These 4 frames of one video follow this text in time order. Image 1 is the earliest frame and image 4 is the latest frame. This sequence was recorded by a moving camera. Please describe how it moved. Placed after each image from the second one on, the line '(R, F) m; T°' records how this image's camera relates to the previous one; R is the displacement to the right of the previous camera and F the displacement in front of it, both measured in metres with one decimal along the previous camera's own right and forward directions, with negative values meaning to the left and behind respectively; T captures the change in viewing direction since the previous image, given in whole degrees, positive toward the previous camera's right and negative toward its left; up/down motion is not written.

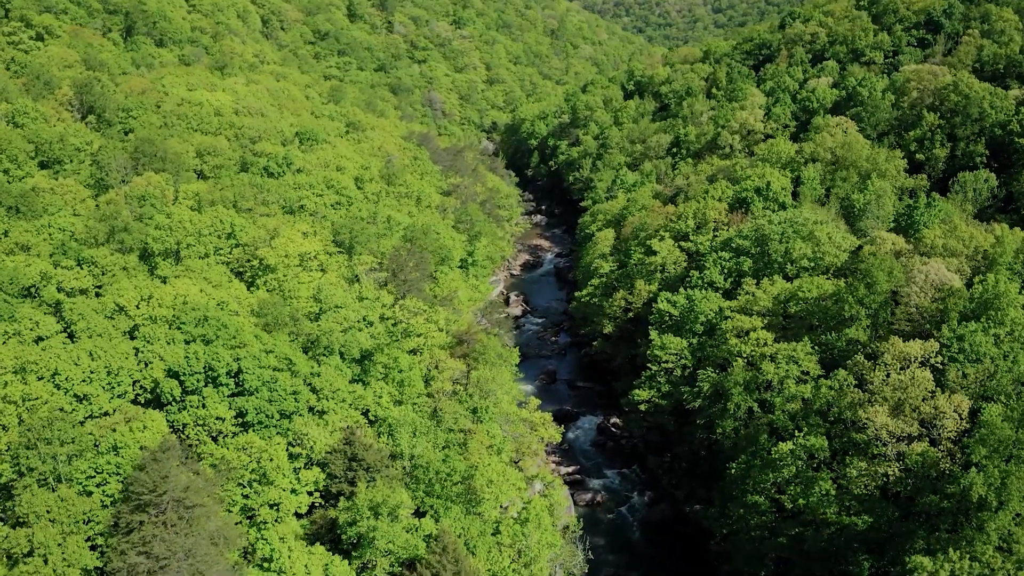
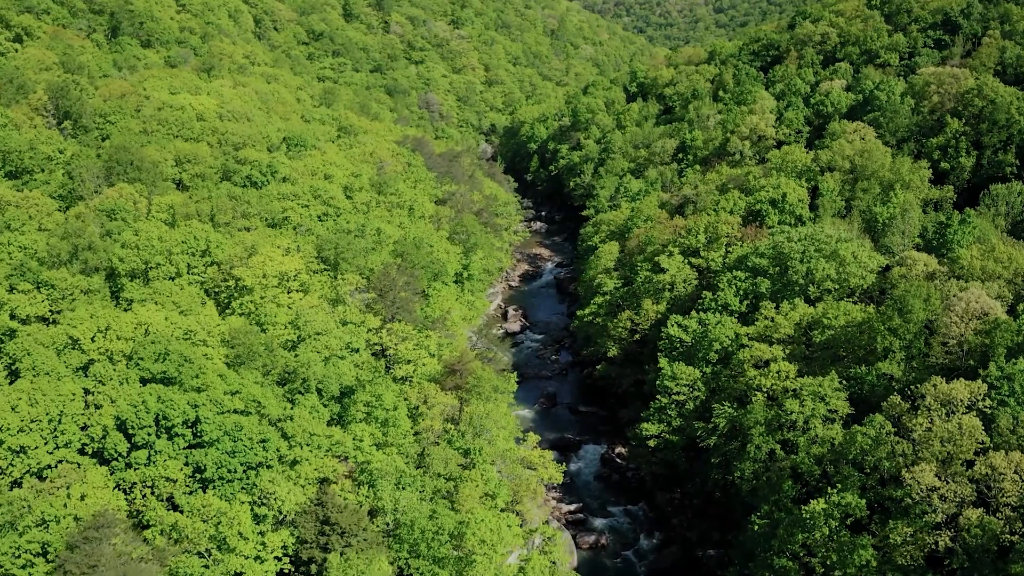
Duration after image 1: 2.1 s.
(+0.2, +4.6) m; 0°
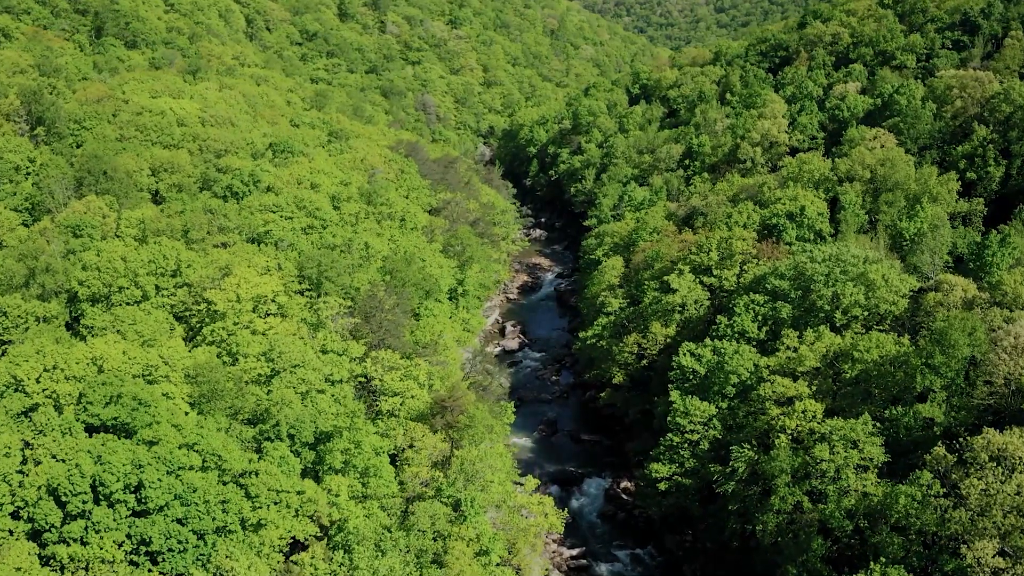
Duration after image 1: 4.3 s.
(+0.2, +4.6) m; 0°
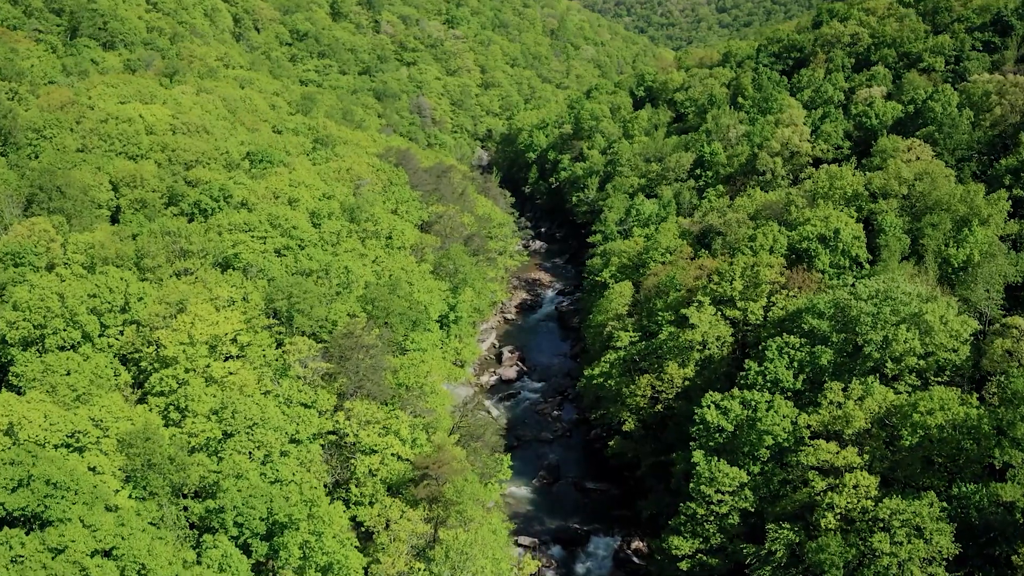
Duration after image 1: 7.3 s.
(+0.2, +6.6) m; 0°
